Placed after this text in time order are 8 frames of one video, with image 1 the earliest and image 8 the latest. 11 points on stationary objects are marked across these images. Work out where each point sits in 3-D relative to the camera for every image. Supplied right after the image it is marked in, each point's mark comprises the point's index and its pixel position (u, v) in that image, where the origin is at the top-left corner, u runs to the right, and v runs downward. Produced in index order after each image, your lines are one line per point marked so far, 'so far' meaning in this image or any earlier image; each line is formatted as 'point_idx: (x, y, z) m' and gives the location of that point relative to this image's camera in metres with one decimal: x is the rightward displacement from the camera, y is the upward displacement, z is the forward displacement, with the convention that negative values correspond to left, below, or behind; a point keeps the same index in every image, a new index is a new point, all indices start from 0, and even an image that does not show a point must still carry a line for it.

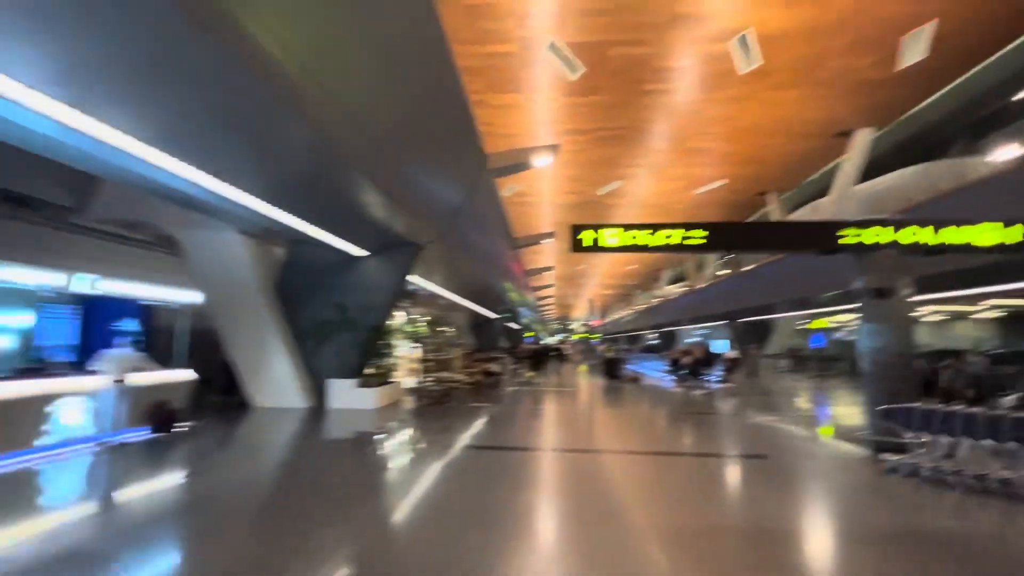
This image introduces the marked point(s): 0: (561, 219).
0: (+1.5, +2.1, +14.1) m
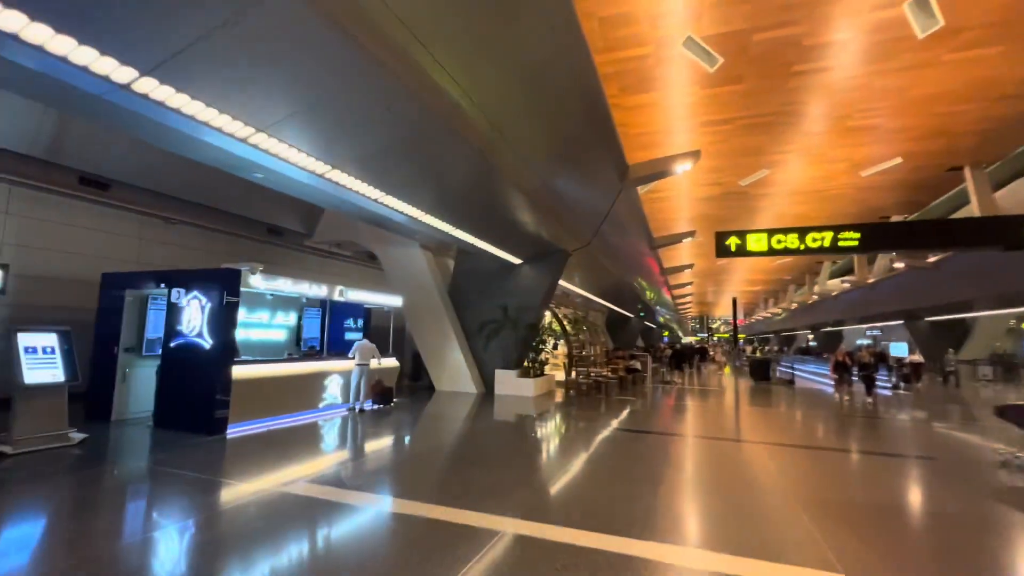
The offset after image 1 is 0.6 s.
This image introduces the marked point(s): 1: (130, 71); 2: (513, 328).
0: (+5.5, +2.2, +13.6) m
1: (-2.4, +1.4, +3.0) m
2: (+0.1, -1.0, +11.6) m
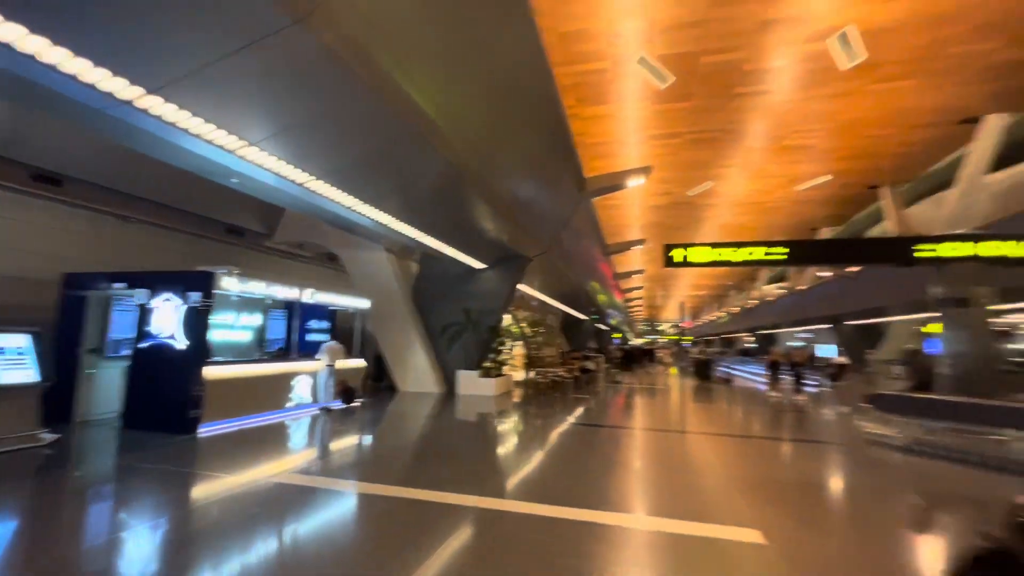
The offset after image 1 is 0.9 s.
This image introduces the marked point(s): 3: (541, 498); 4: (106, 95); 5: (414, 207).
0: (+4.2, +2.0, +14.3) m
1: (-2.6, +1.4, +3.0) m
2: (-0.9, -1.0, +11.8) m
3: (+0.3, -1.9, +4.2) m
4: (-2.8, +1.3, +3.2) m
5: (-1.4, +1.1, +6.6) m
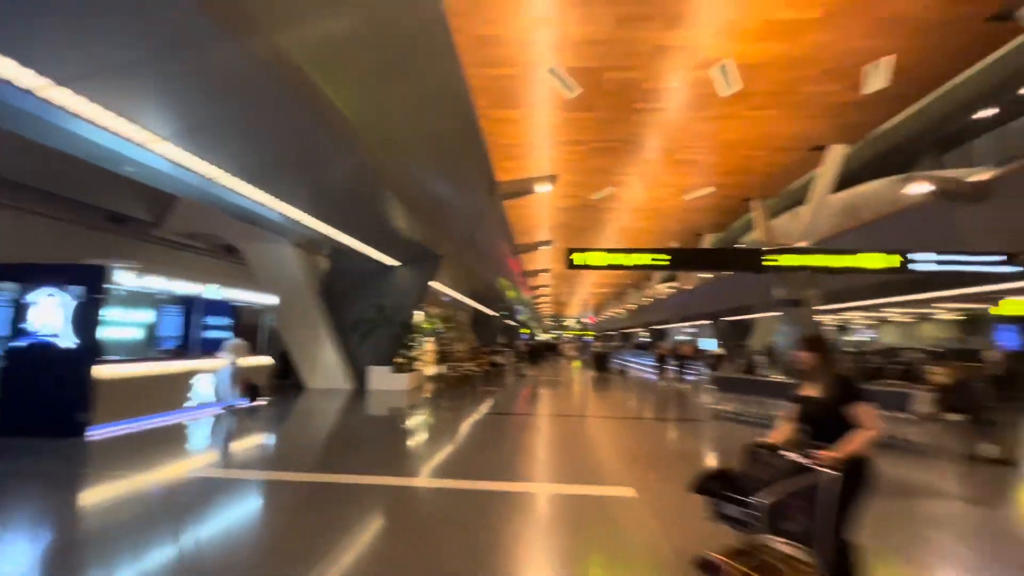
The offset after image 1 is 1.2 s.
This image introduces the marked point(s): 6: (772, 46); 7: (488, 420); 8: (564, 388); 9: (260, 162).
0: (+1.5, +2.1, +15.1) m
1: (-3.1, +1.4, +2.7) m
2: (-3.2, -0.9, +11.6) m
3: (-0.6, -1.9, +4.4) m
4: (-3.3, +1.4, +2.8) m
5: (-2.6, +1.2, +6.4) m
6: (+3.6, +3.4, +6.6) m
7: (-0.4, -2.1, +7.4) m
8: (+1.5, -2.8, +13.3) m
9: (-2.8, +1.4, +5.2) m
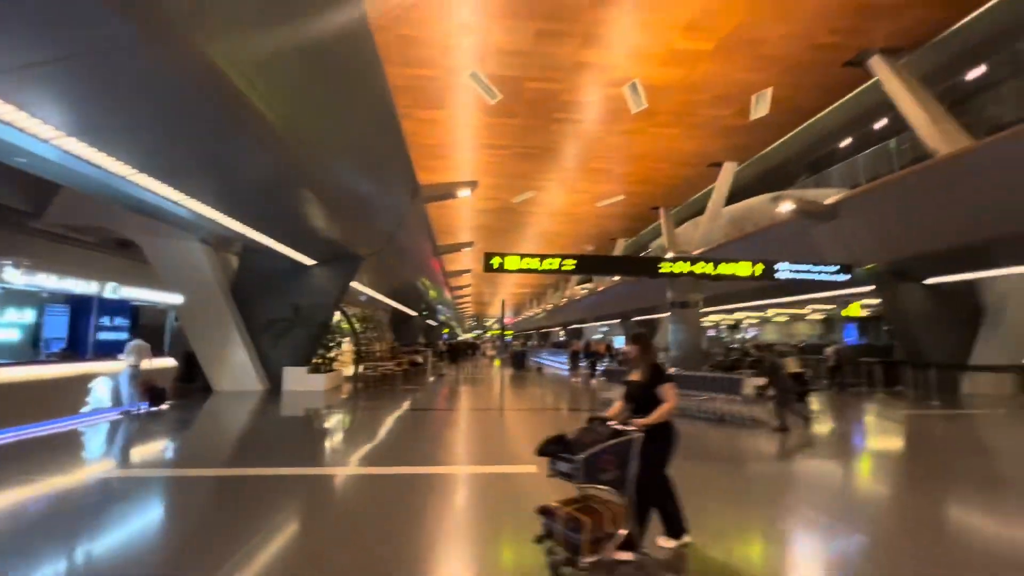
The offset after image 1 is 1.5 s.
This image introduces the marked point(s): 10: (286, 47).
0: (-1.0, +2.1, +15.3) m
1: (-3.5, +1.4, +2.3) m
2: (-5.1, -0.9, +11.2) m
3: (-1.4, -1.9, +4.5) m
4: (-3.8, +1.4, +2.5) m
5: (-3.6, +1.2, +6.1) m
6: (+2.5, +3.4, +7.3) m
7: (-1.7, -2.1, +7.5) m
8: (-0.8, -2.8, +13.5) m
9: (-3.6, +1.4, +4.9) m
10: (-1.8, +1.9, +3.8) m
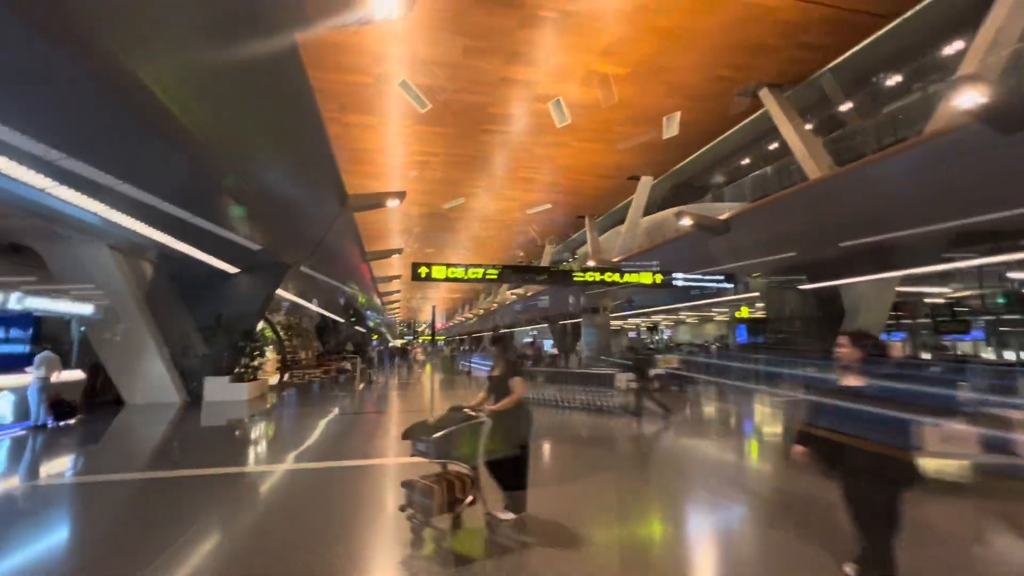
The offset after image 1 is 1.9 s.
0: (-3.3, +1.9, +15.3) m
1: (-3.9, +1.4, +2.1) m
2: (-6.7, -1.1, +10.6) m
3: (-2.1, -1.9, +4.5) m
4: (-4.2, +1.3, +2.2) m
5: (-4.5, +1.1, +5.9) m
6: (+1.3, +3.3, +8.0) m
7: (-2.8, -2.2, +7.4) m
8: (-2.8, -3.0, +13.6) m
9: (-4.4, +1.3, +4.6) m
10: (-2.5, +1.8, +3.8) m
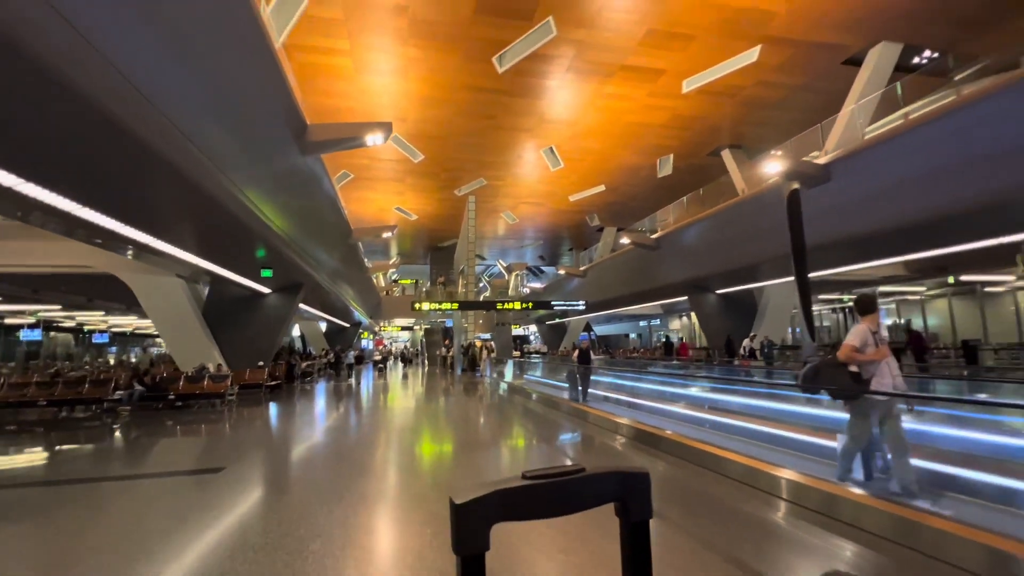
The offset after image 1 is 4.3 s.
0: (-5.6, +0.7, +17.1) m
1: (-4.9, +1.0, +3.9) m
2: (-8.5, -1.9, +11.9) m
3: (-3.3, -2.5, +6.3) m
4: (-5.1, +0.9, +4.0) m
5: (-5.9, +0.5, +7.5) m
6: (-0.2, +2.5, +10.4) m
7: (-4.3, -2.9, +9.1) m
8: (-5.0, -4.1, +15.1) m
9: (-5.5, +0.8, +6.4) m
10: (-3.6, +1.3, +5.8) m
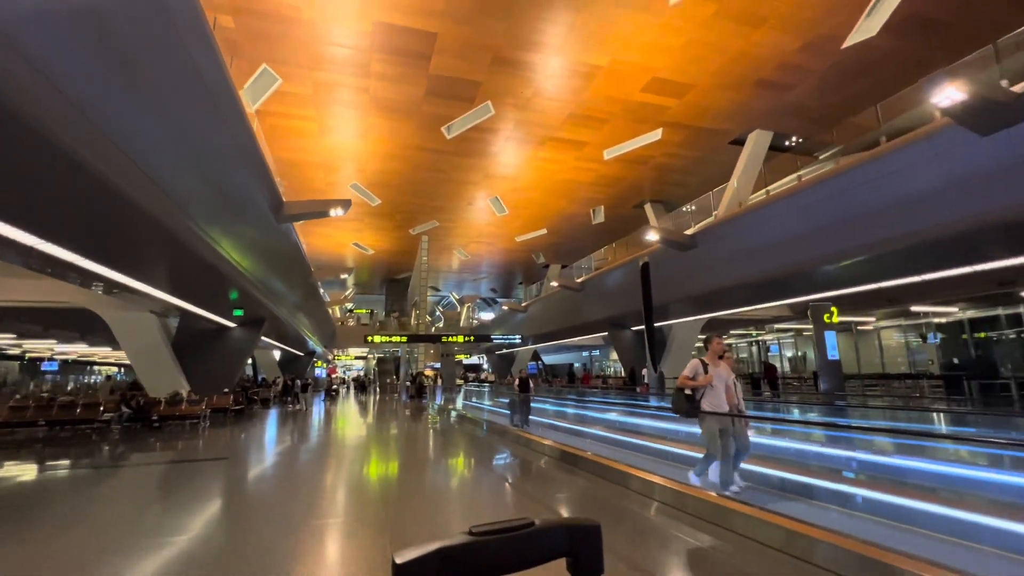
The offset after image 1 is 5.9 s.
0: (-7.6, -0.4, +18.0) m
1: (-5.7, +0.5, +5.0) m
2: (-10.0, -2.8, +12.5) m
3: (-4.3, -3.1, +7.3) m
4: (-5.9, +0.5, +5.0) m
5: (-7.0, -0.1, +8.5) m
6: (-1.6, +1.6, +11.9) m
7: (-5.6, -3.6, +10.0) m
8: (-6.8, -5.1, +15.8) m
9: (-6.6, +0.2, +7.4) m
10: (-4.5, +0.8, +6.9) m
